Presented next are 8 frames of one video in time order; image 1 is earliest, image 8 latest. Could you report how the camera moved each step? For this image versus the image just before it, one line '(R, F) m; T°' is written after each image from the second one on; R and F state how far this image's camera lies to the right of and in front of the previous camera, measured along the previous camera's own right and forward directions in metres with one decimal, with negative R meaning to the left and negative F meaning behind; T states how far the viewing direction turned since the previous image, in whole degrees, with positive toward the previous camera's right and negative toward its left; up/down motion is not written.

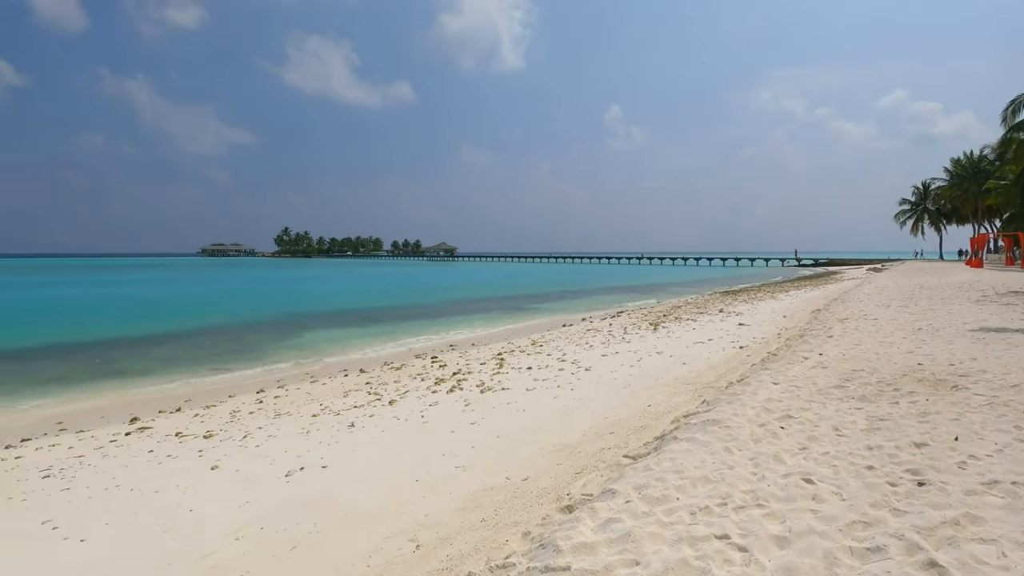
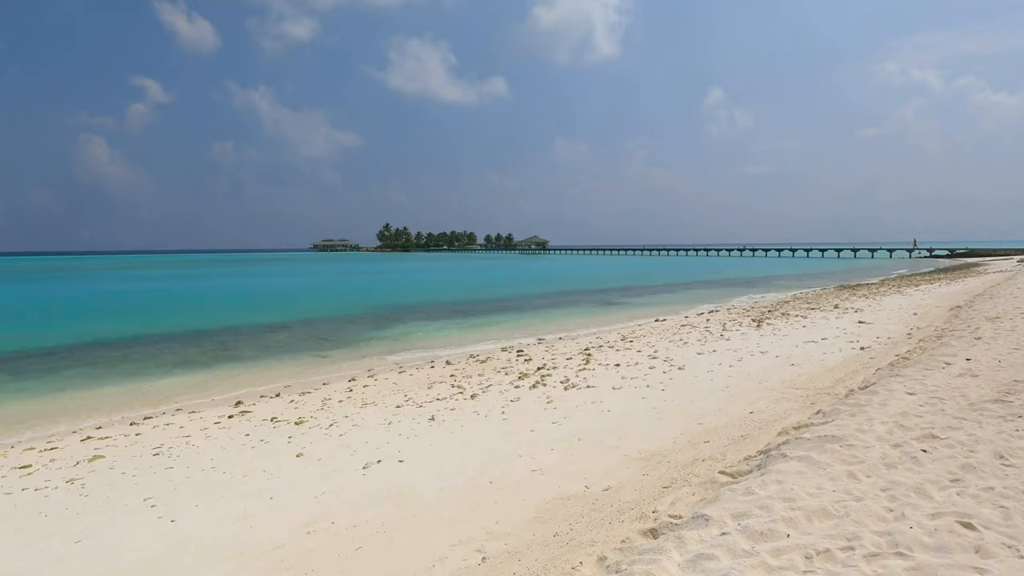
(+0.1, +0.4) m; -10°
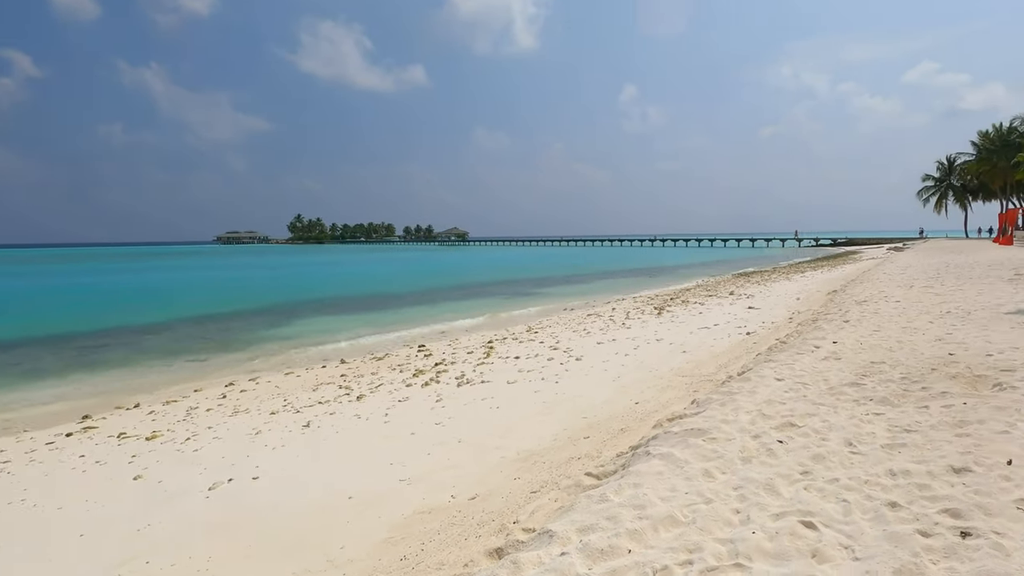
(+0.6, +0.4) m; +8°
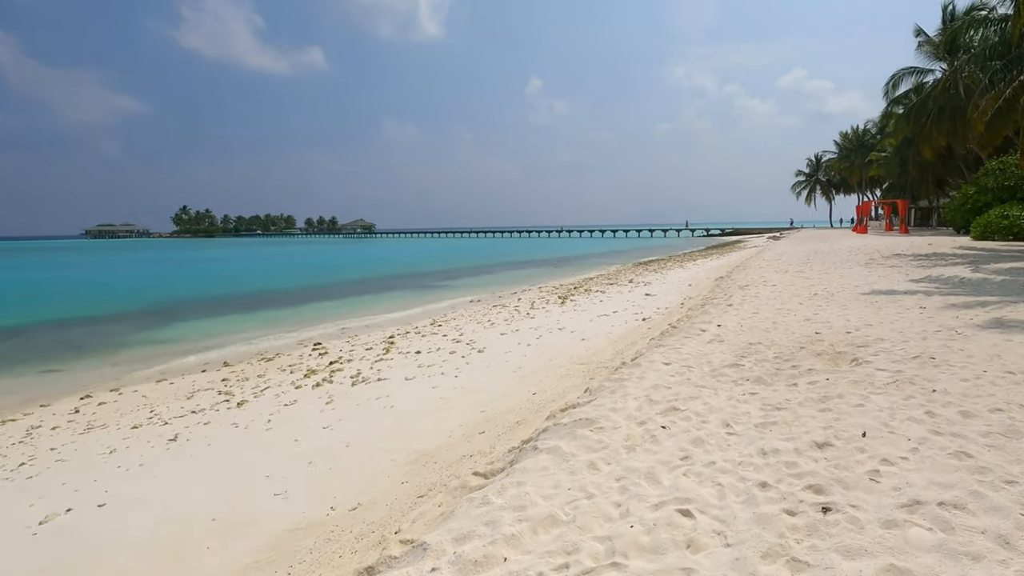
(+0.2, +0.2) m; +9°
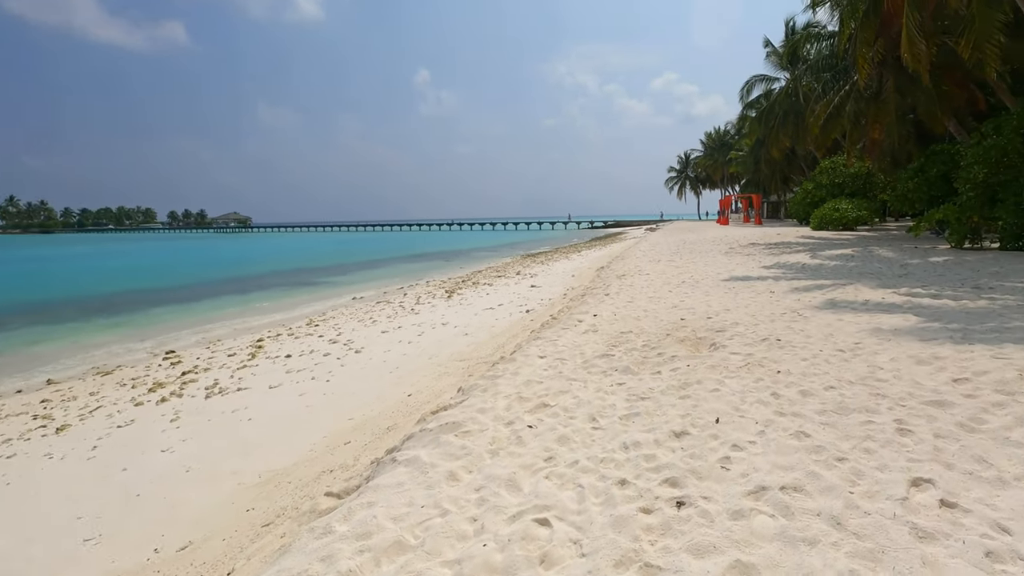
(+0.3, +0.3) m; +11°
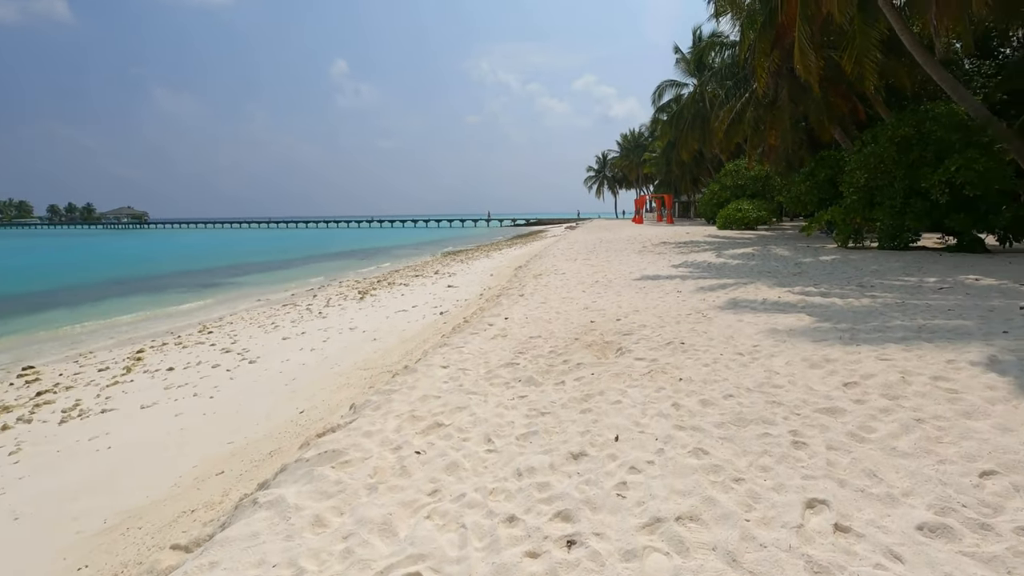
(+0.2, +0.3) m; +8°
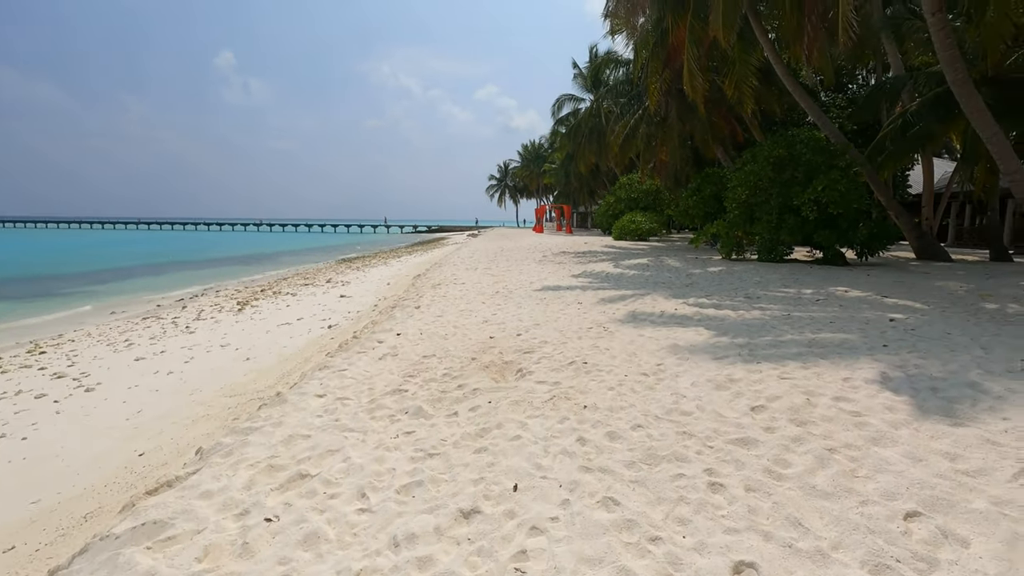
(+0.1, +0.5) m; +10°
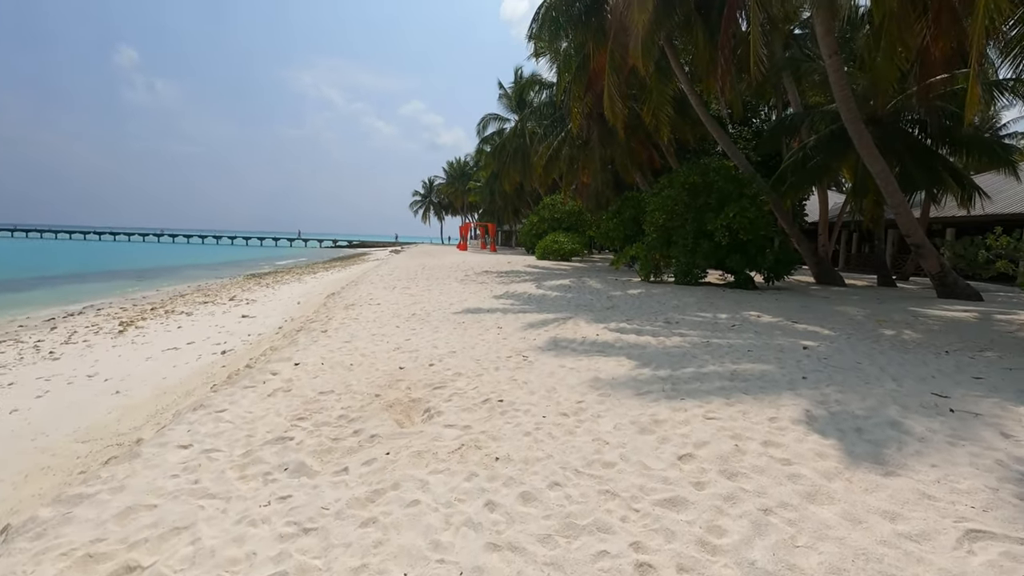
(+0.1, +0.4) m; +8°
